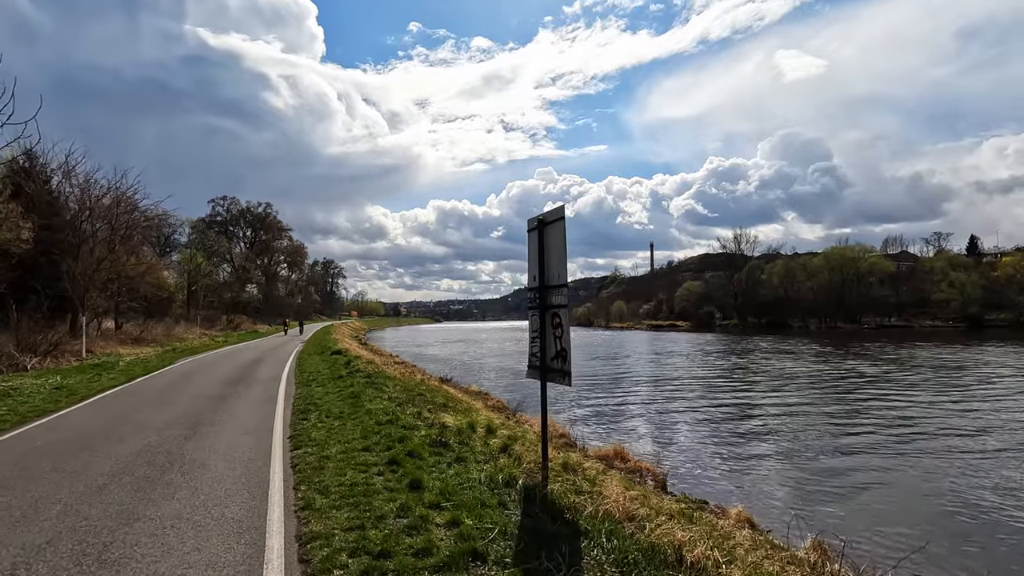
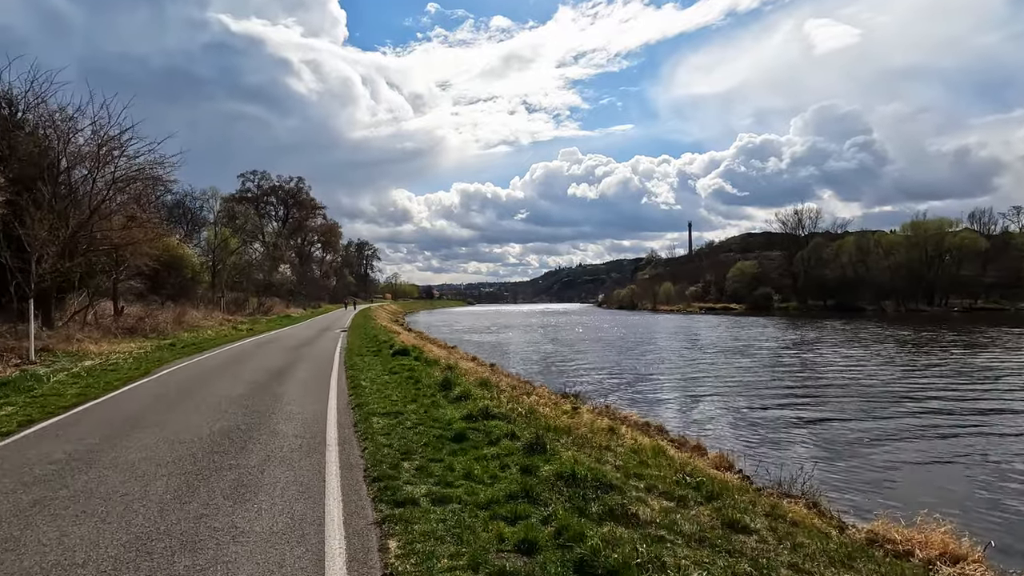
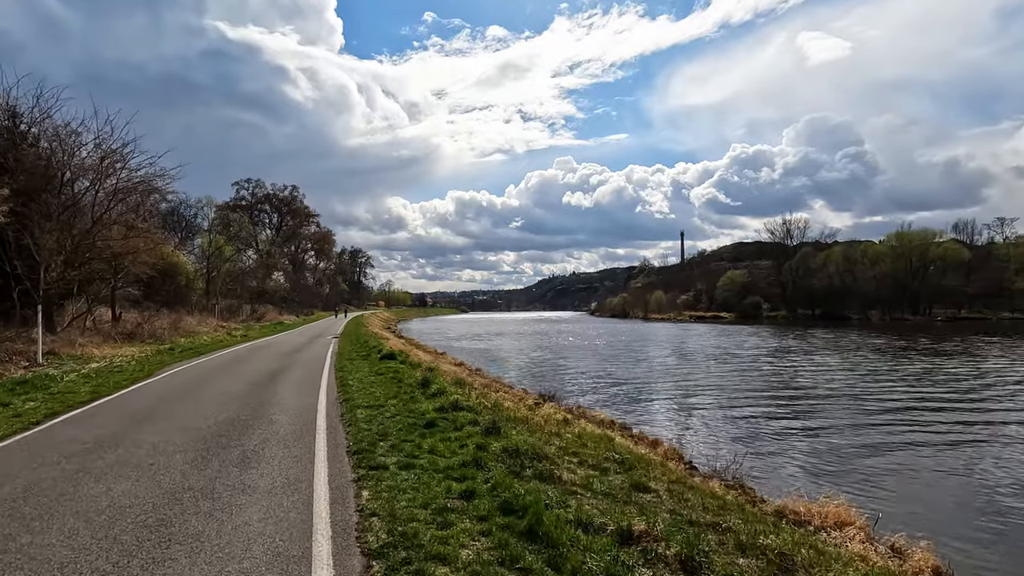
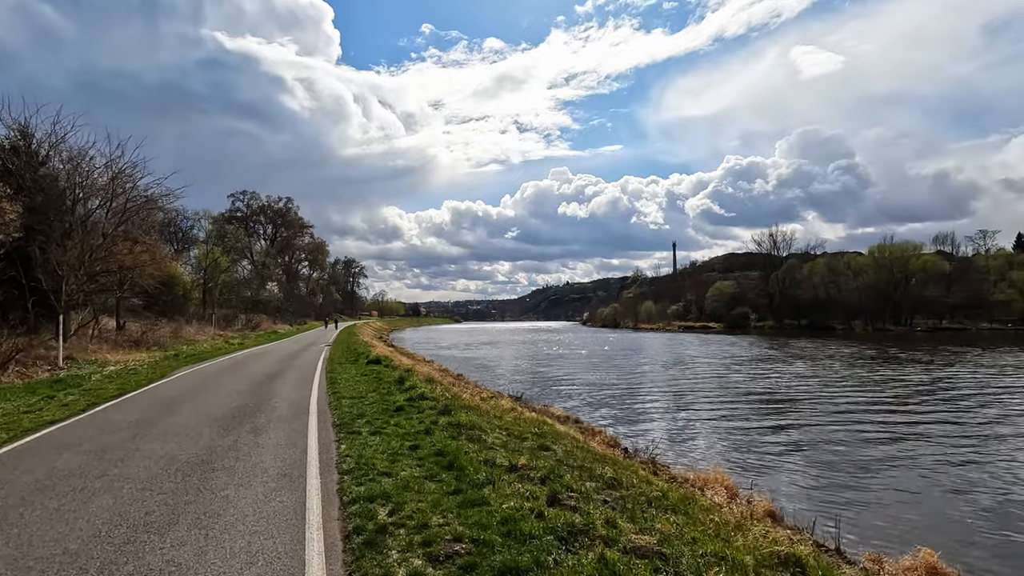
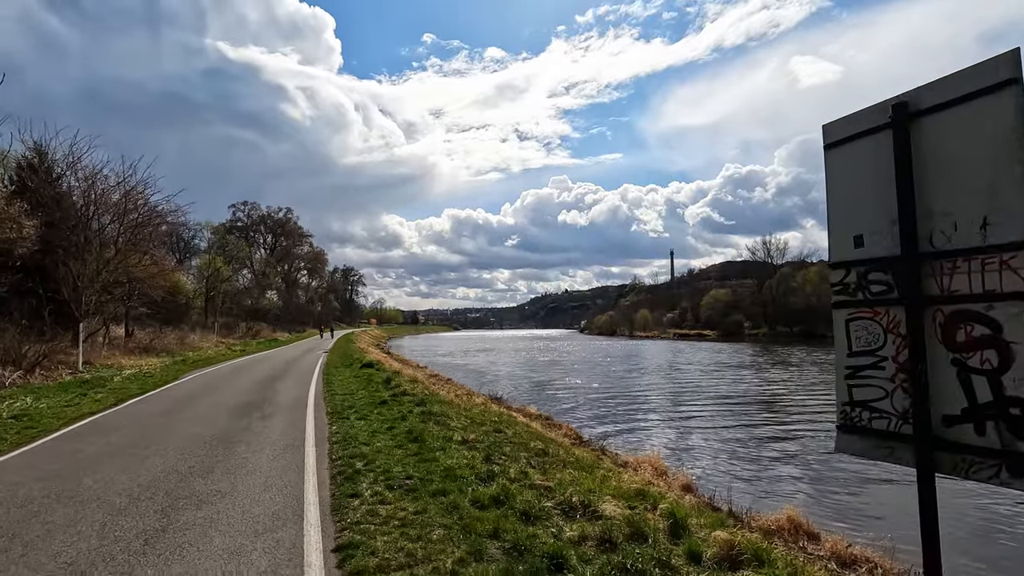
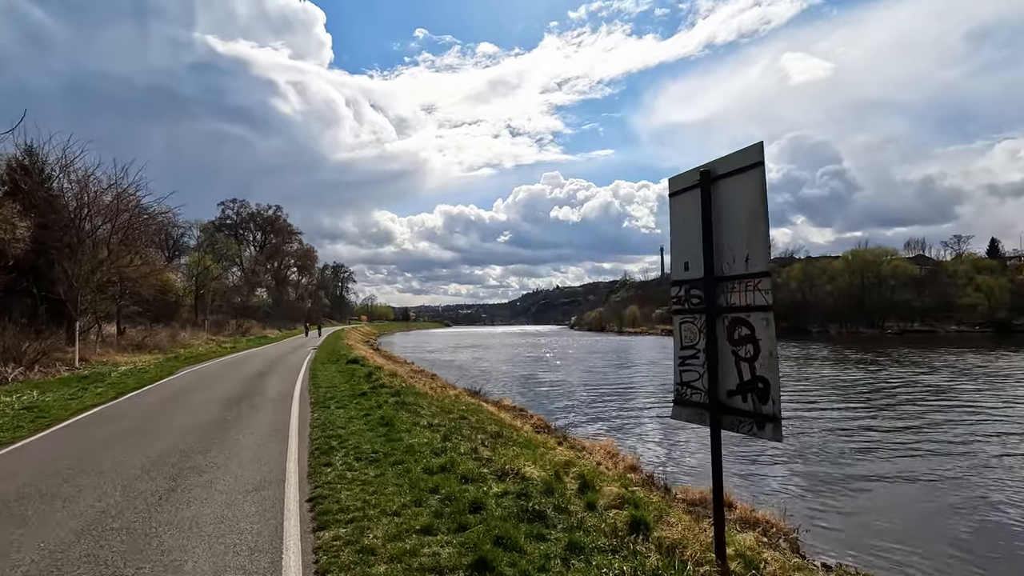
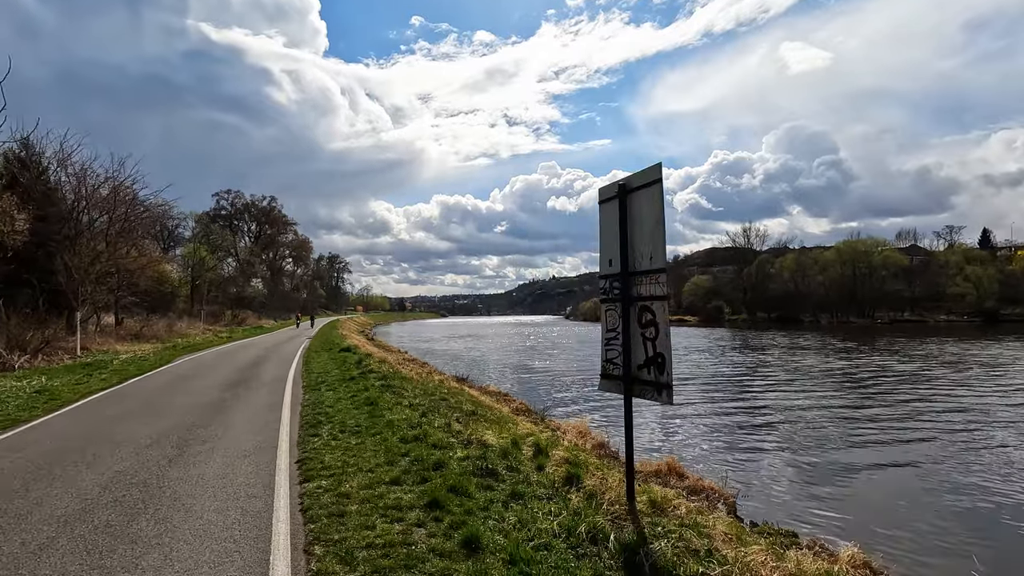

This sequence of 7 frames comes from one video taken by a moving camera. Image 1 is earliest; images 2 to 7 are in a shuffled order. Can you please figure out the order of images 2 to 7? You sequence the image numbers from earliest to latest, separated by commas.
7, 6, 5, 4, 3, 2
